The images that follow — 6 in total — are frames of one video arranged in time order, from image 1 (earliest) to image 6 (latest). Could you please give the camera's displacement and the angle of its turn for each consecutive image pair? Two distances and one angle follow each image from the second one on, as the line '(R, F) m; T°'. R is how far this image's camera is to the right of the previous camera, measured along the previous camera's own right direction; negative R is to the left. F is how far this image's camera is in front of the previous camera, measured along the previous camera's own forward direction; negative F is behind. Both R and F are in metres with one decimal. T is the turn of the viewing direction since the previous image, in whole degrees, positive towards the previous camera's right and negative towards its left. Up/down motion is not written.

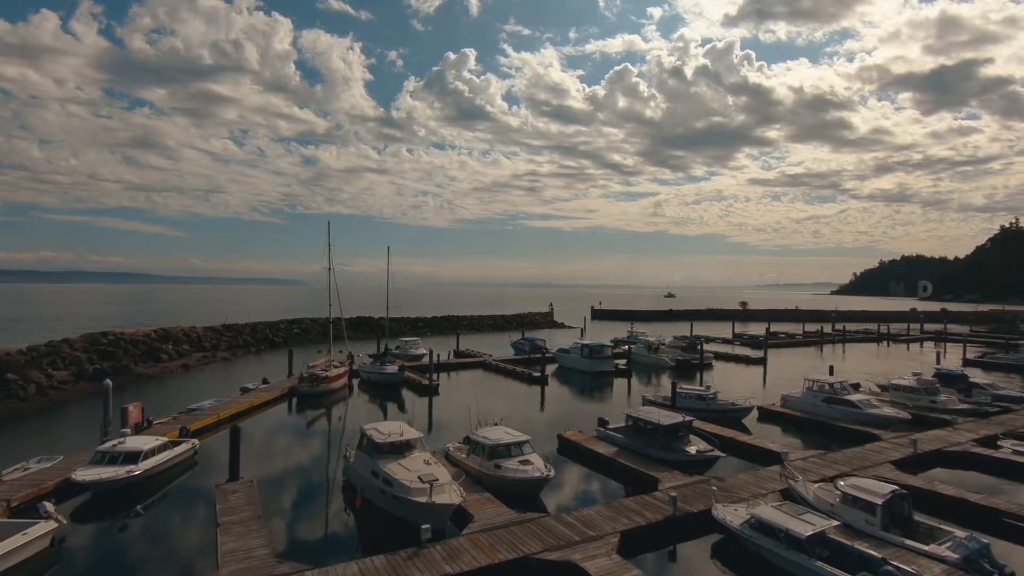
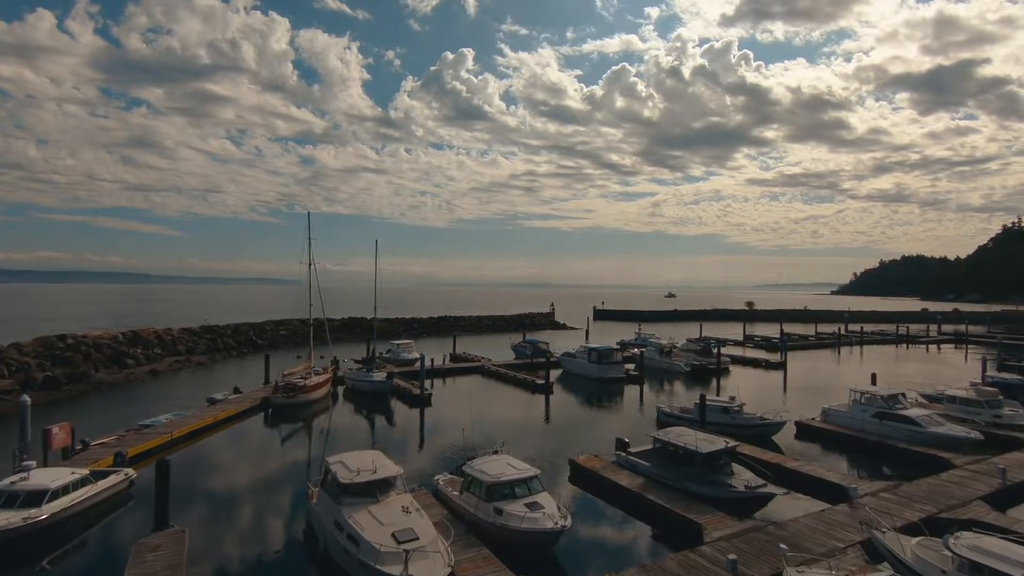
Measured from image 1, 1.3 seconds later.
(-0.2, +3.2) m; 0°
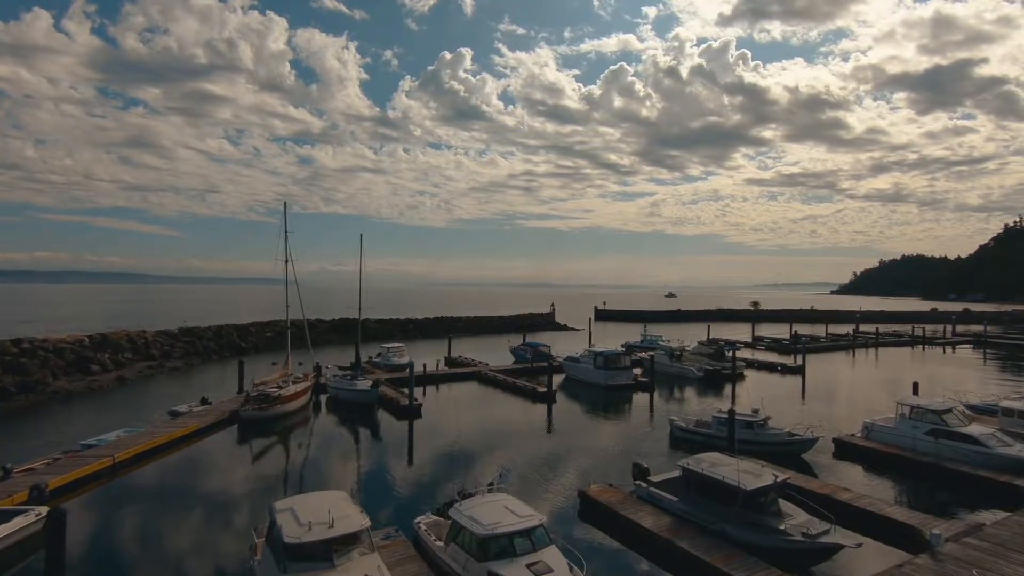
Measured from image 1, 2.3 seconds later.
(0.0, +2.7) m; 0°
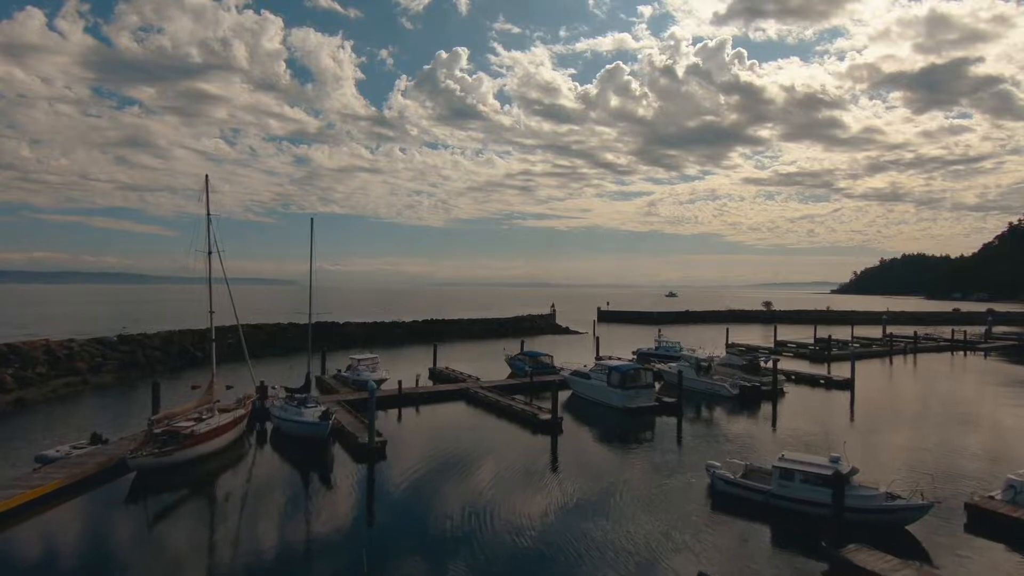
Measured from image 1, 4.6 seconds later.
(+0.1, +5.9) m; 0°
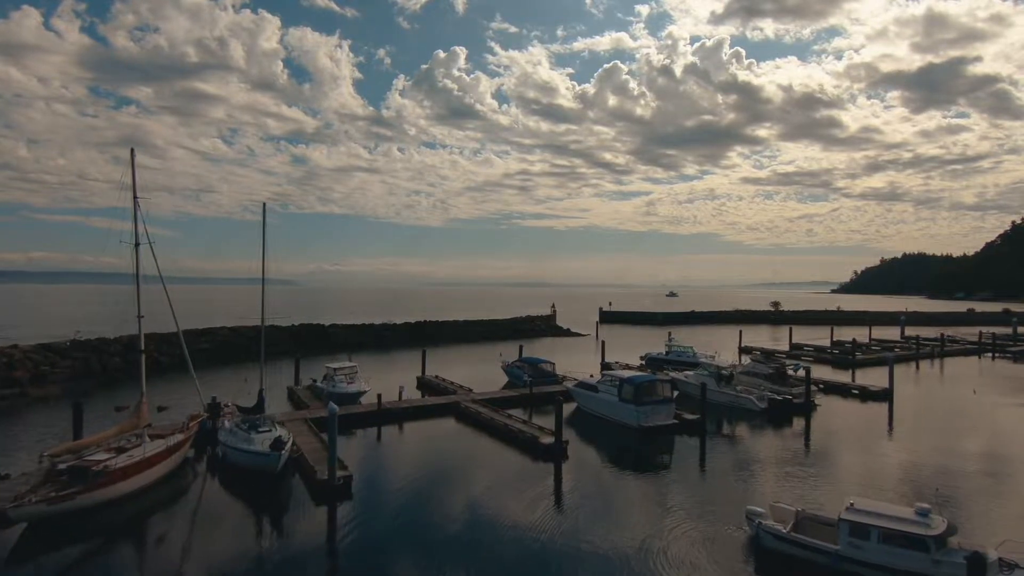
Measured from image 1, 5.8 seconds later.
(+0.1, +3.5) m; 0°
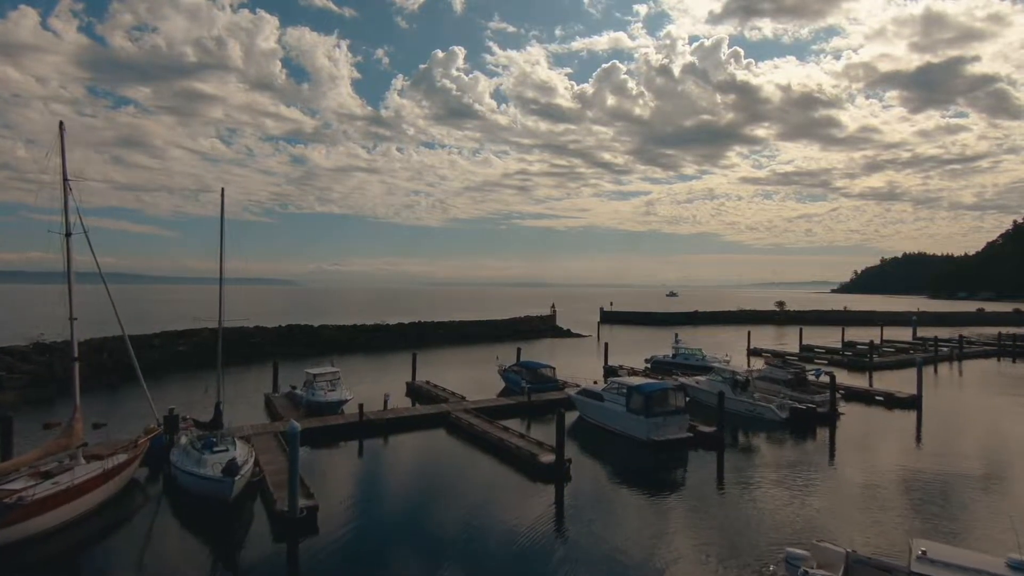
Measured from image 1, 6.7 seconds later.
(+0.1, +2.2) m; 0°
